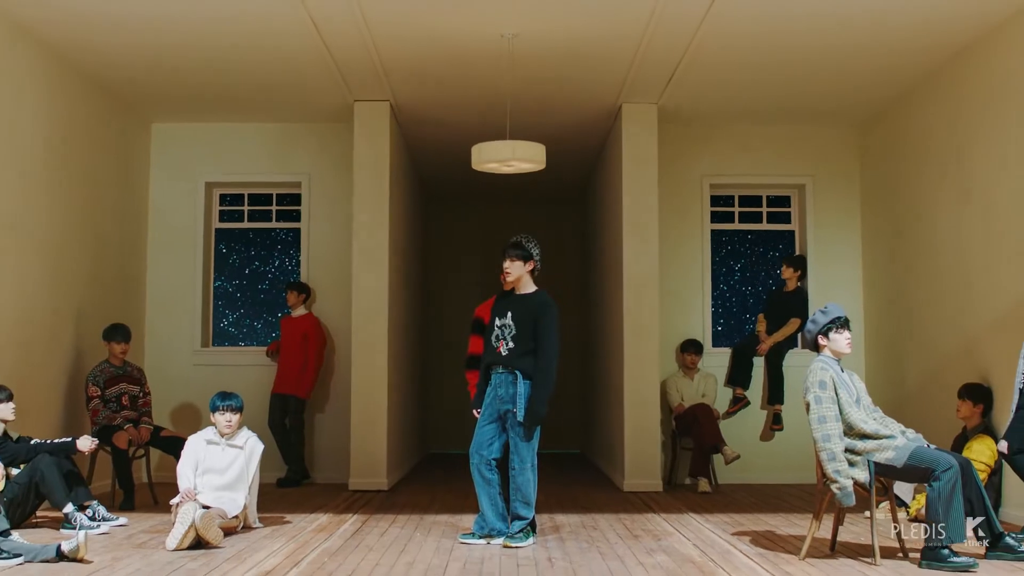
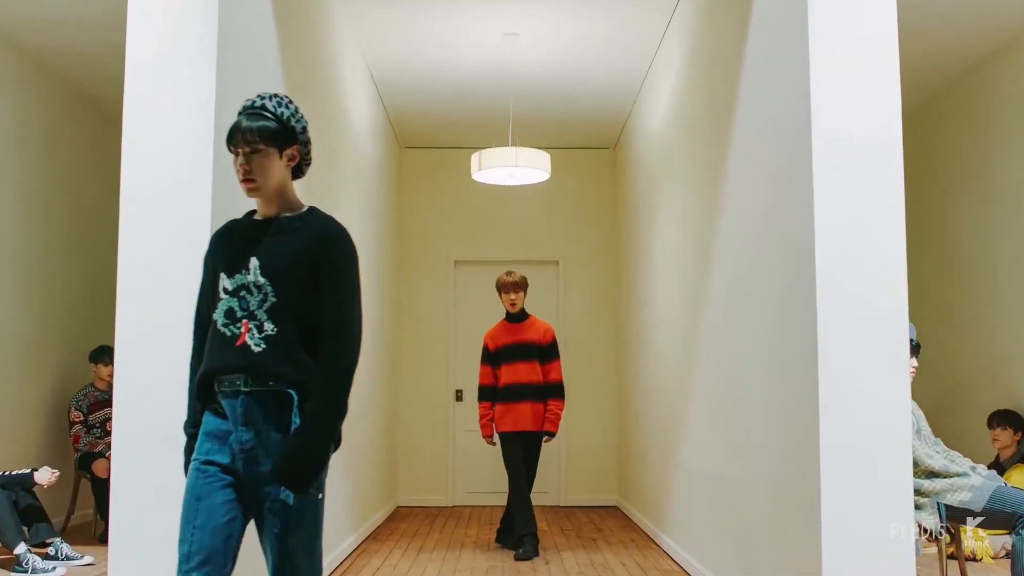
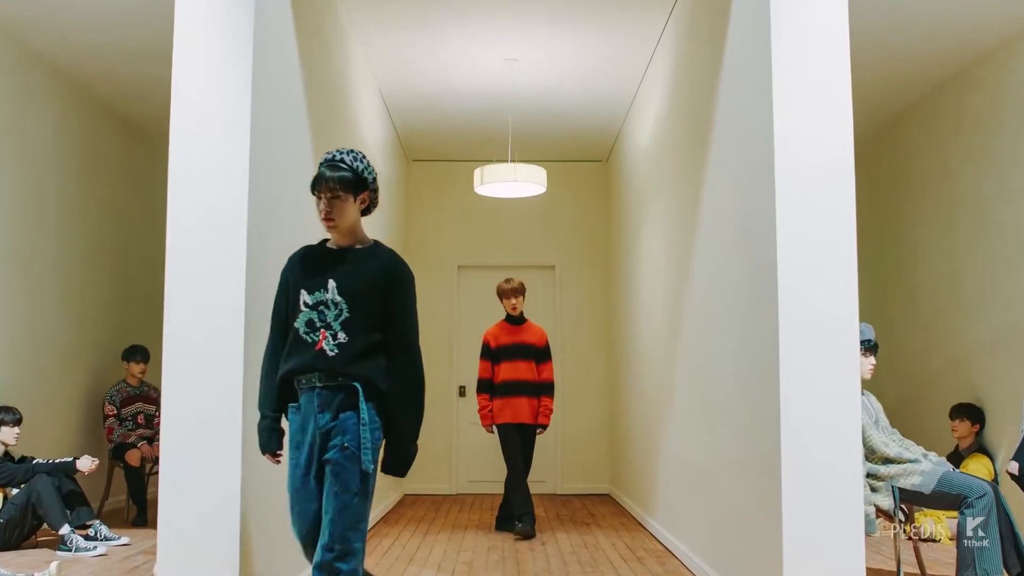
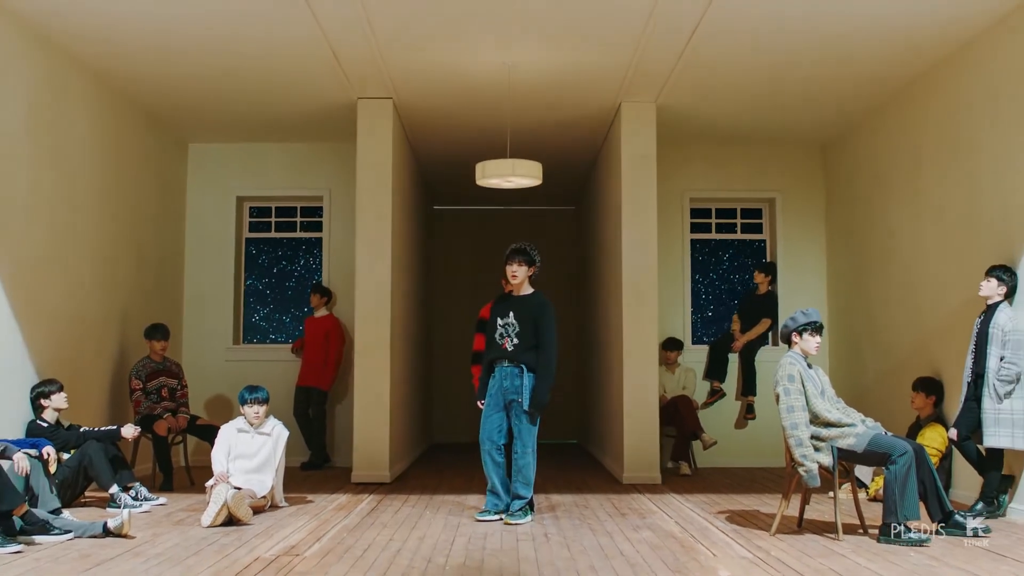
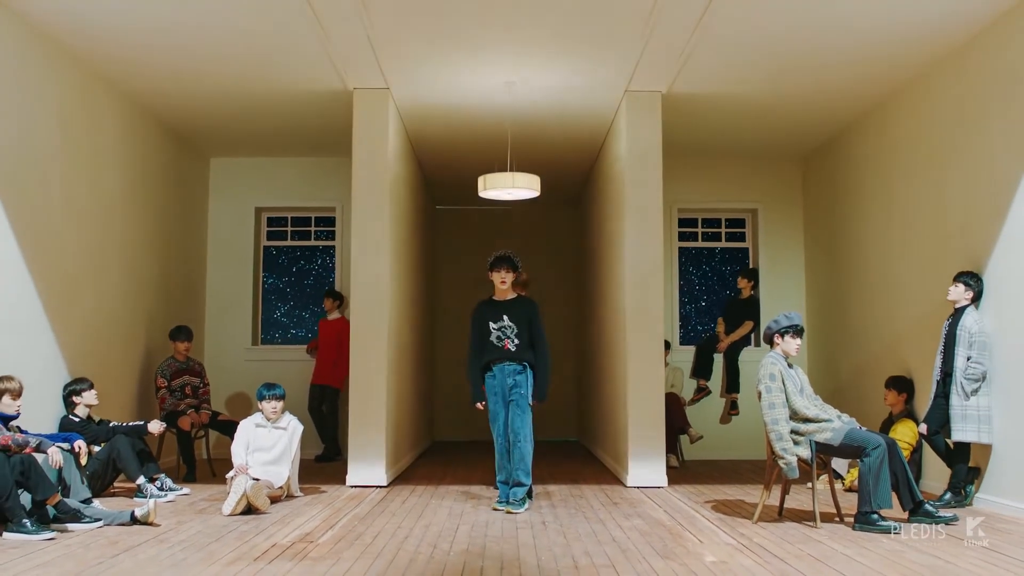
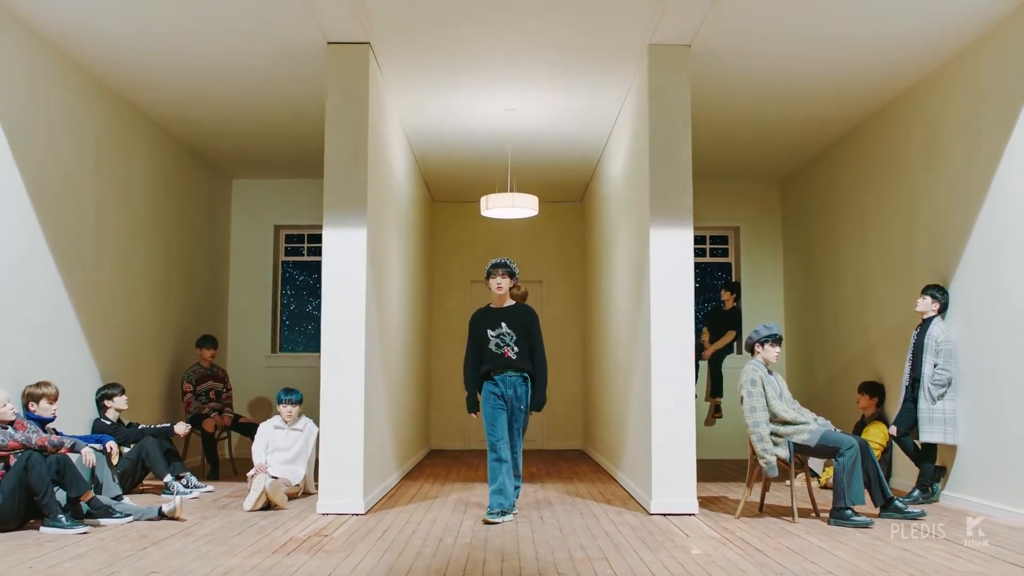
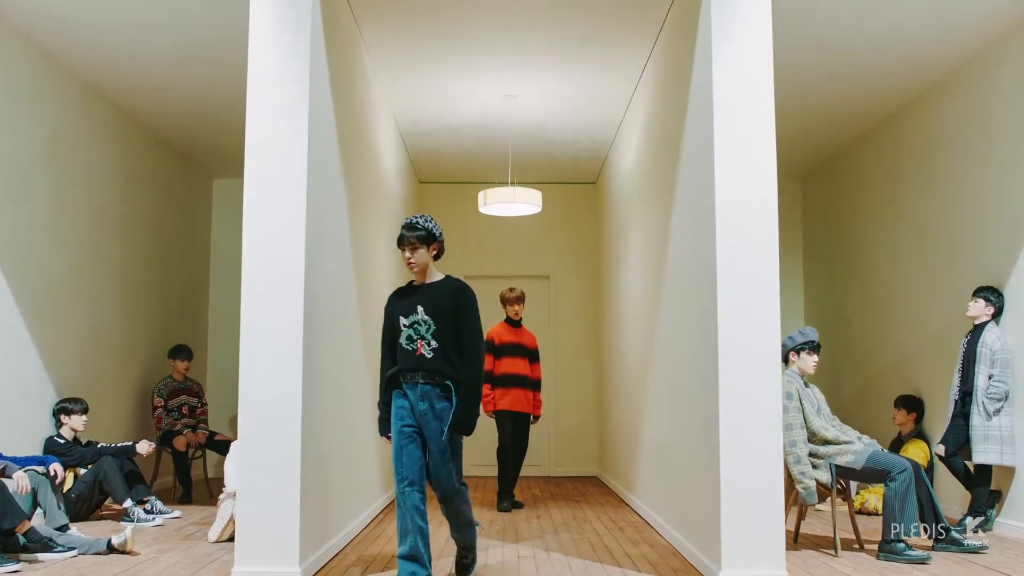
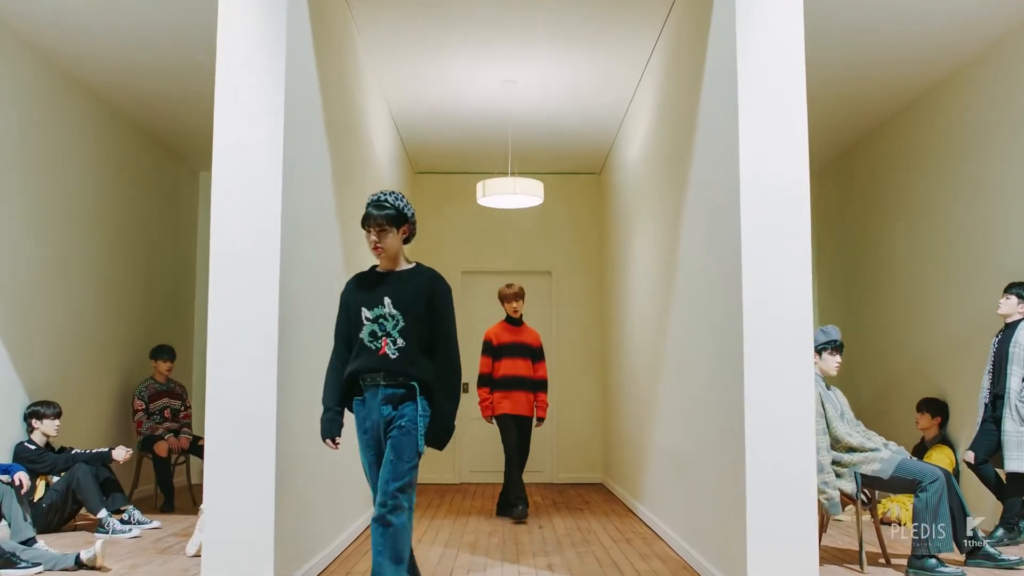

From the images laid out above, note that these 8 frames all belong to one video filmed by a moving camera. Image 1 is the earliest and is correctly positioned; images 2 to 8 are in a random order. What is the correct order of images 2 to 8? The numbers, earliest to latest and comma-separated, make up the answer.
4, 5, 6, 7, 8, 3, 2
